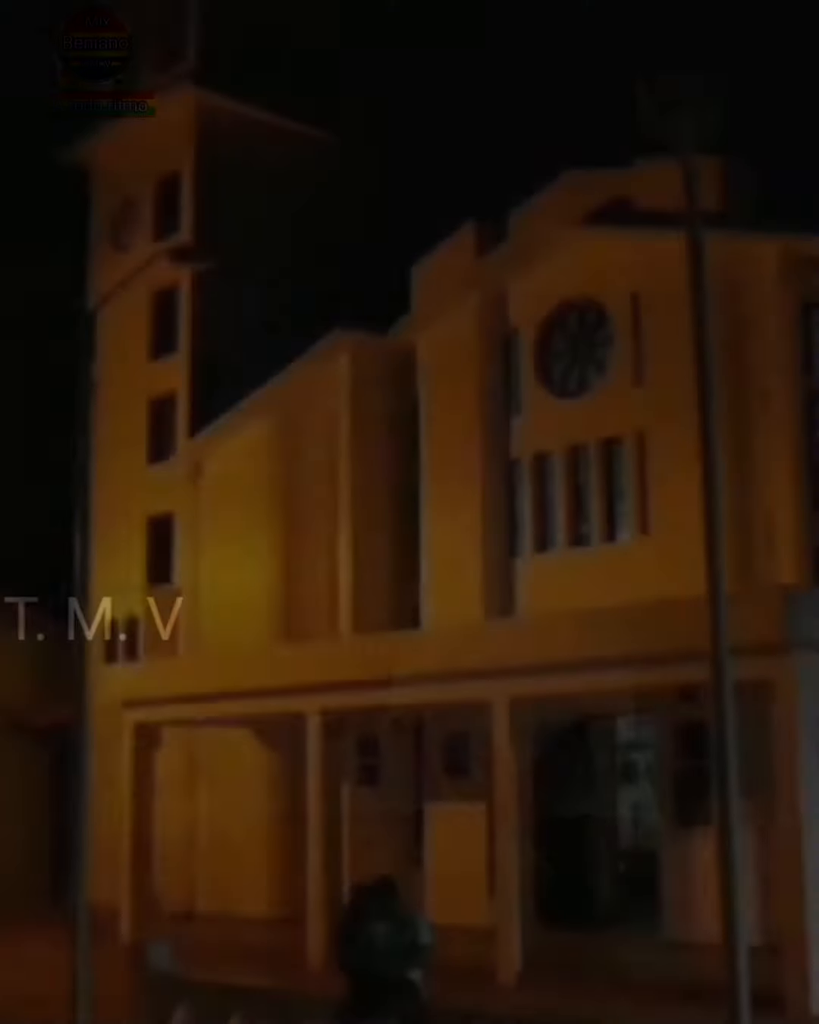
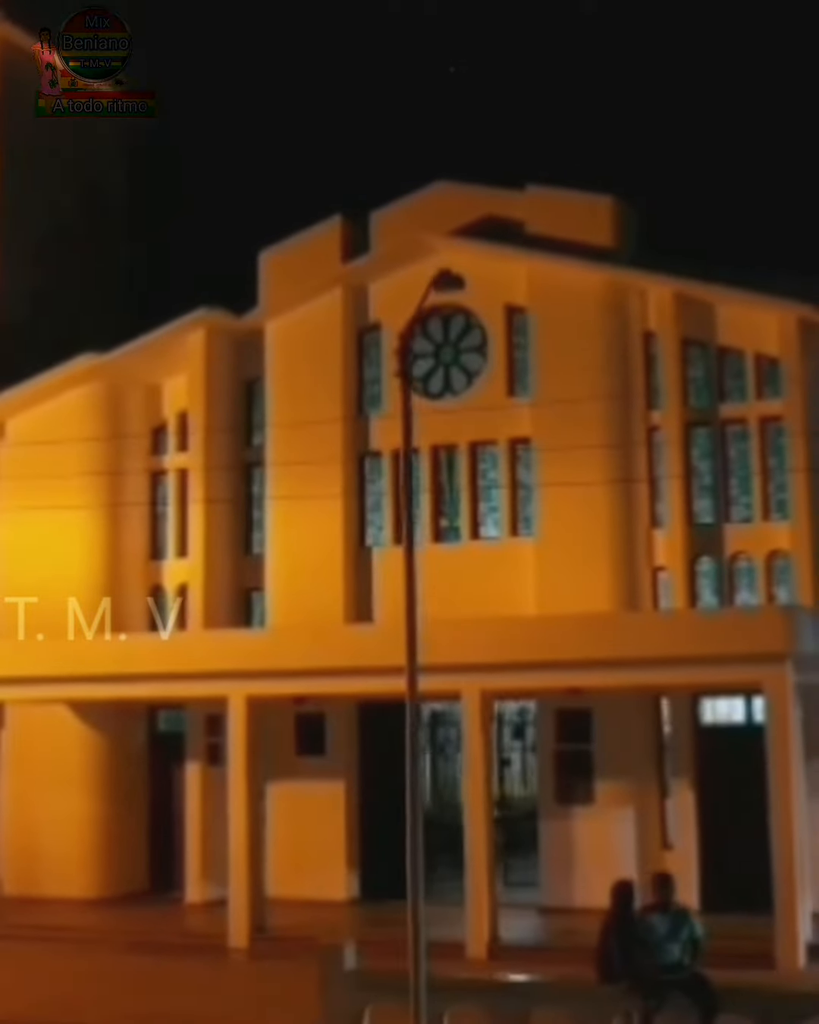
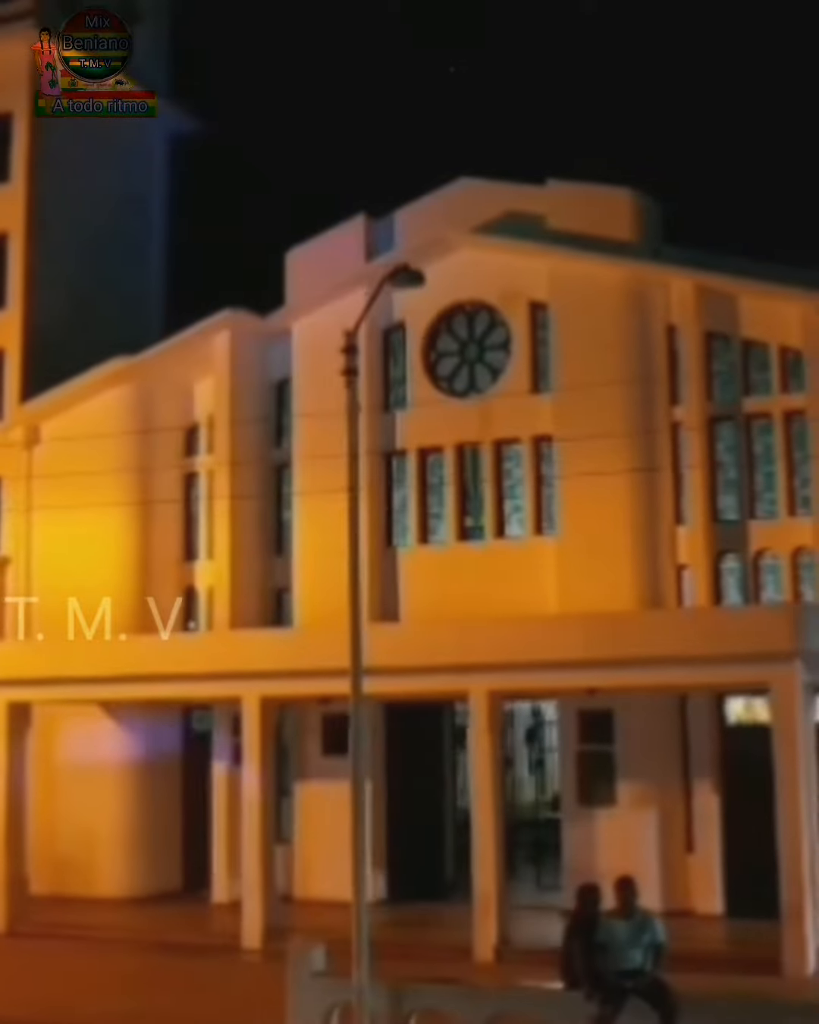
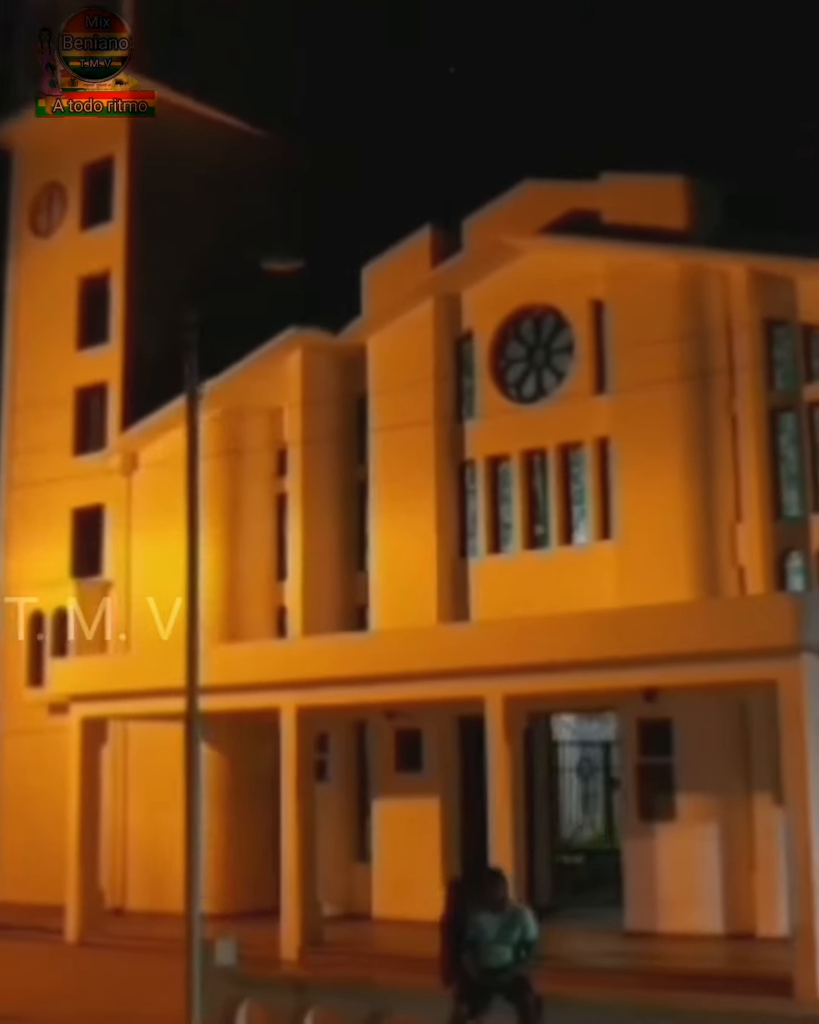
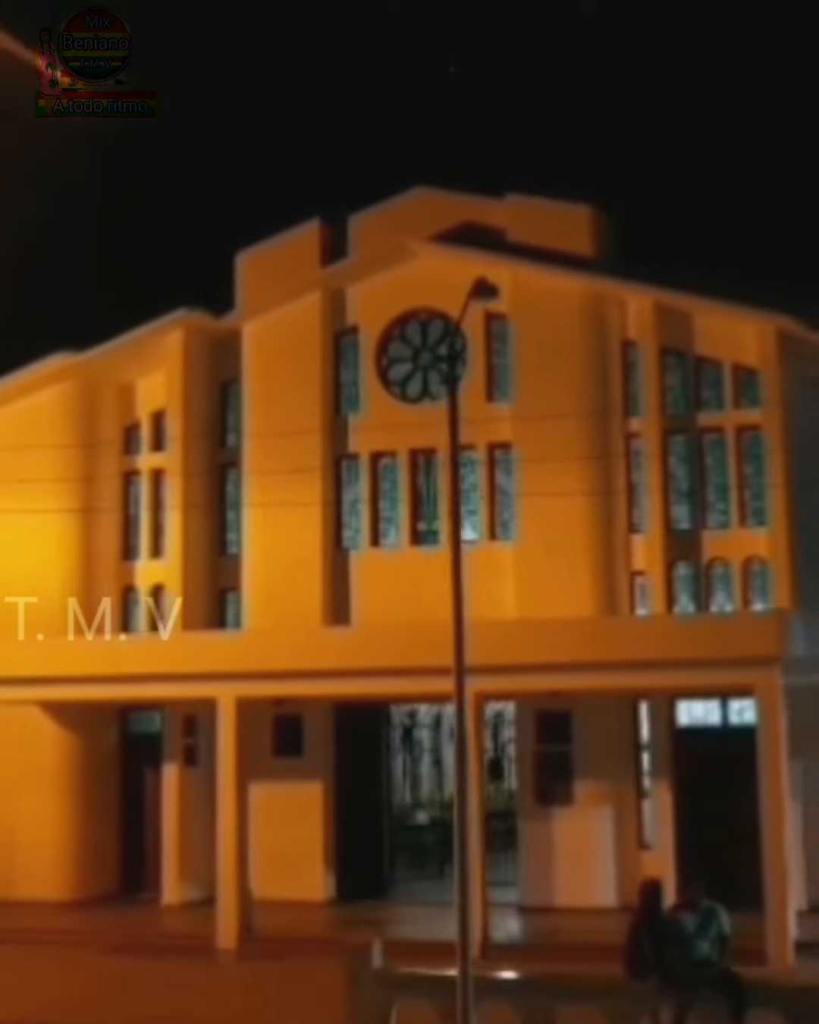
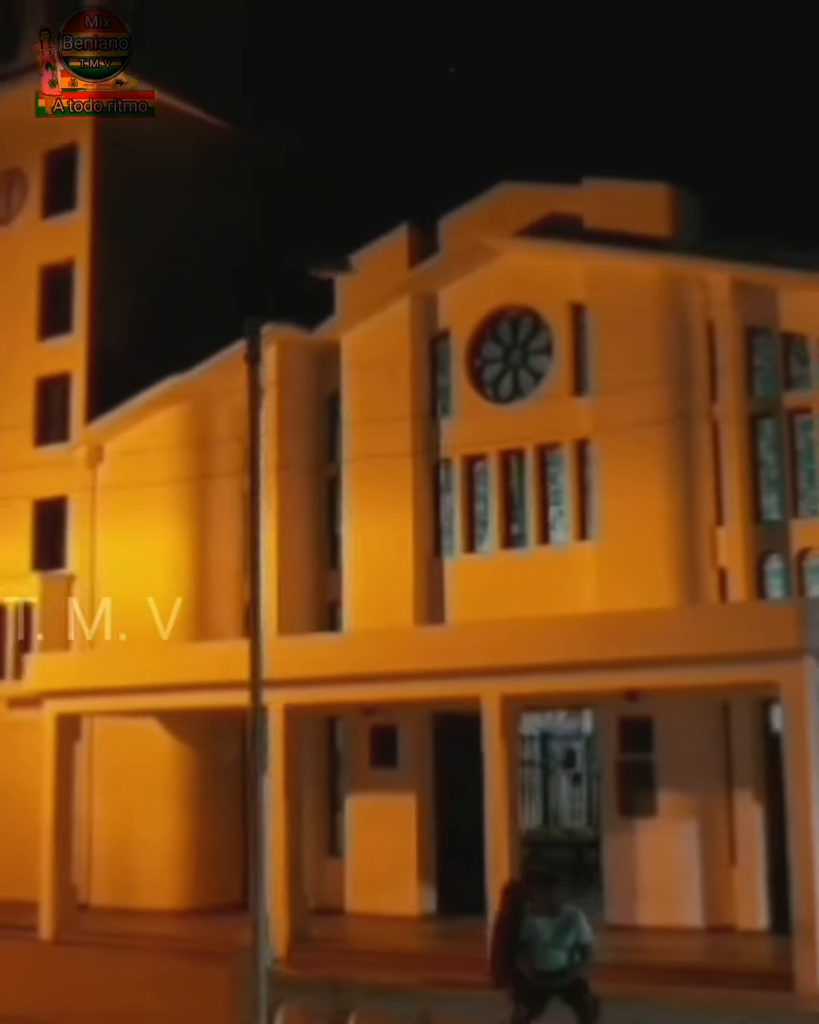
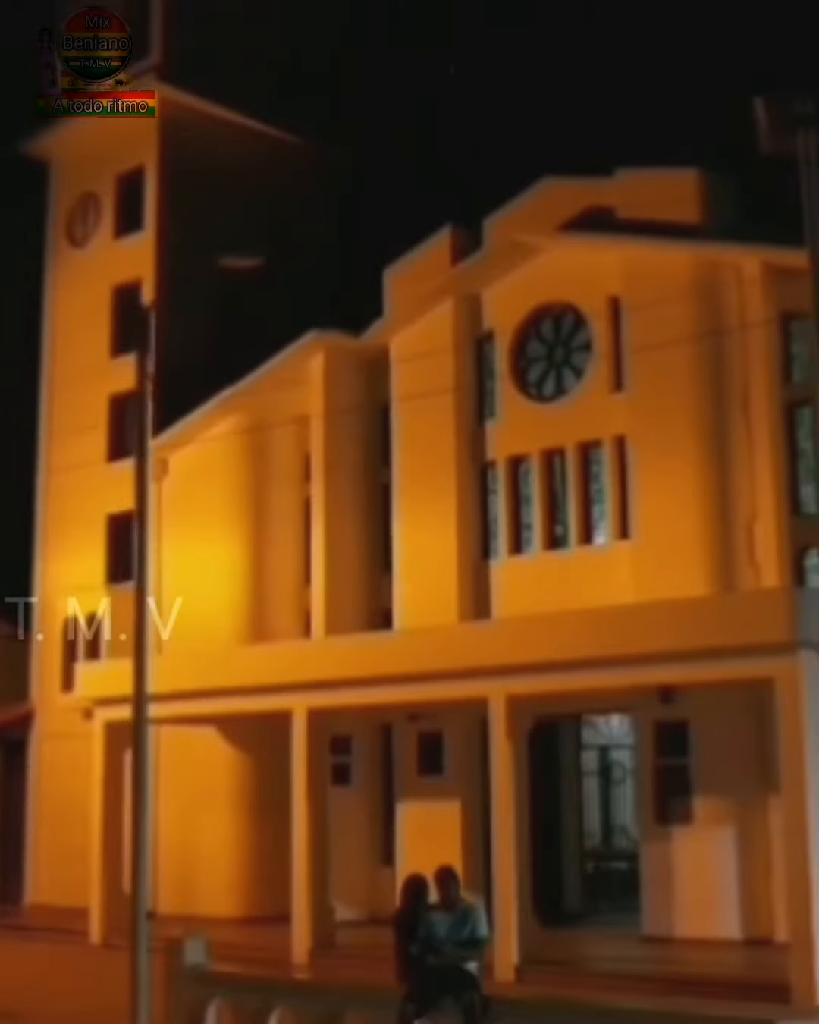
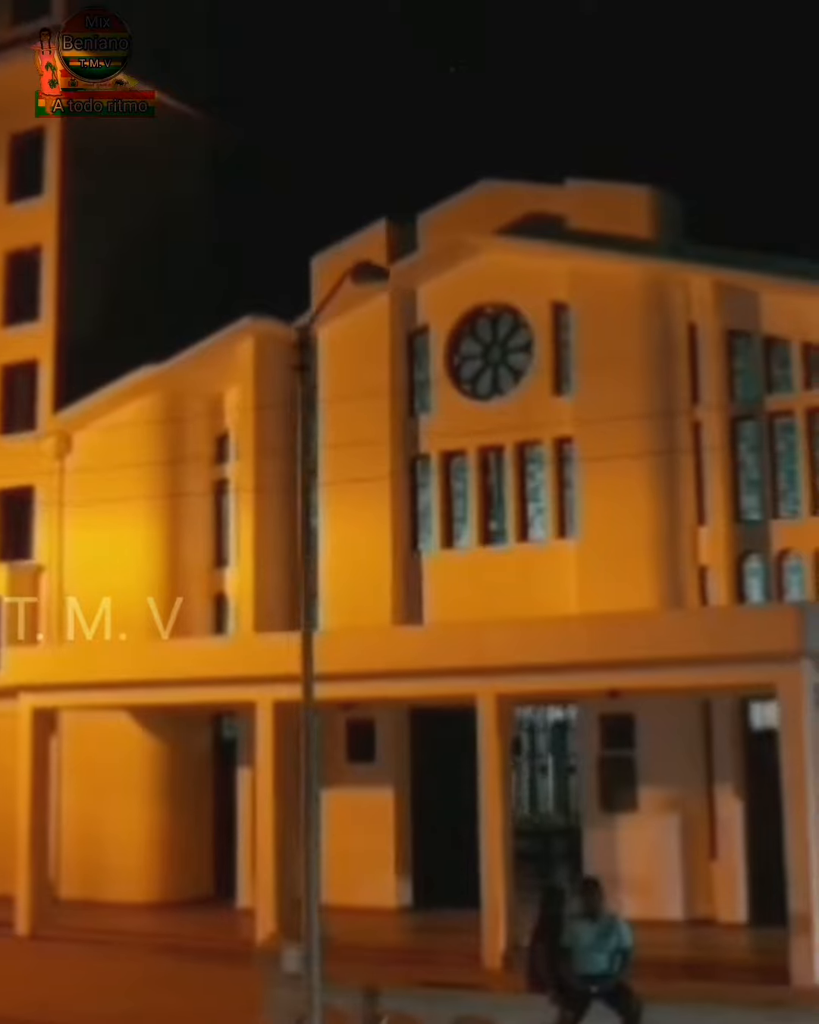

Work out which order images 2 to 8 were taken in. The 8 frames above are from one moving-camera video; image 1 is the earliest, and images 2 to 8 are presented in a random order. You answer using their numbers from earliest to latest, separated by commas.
7, 4, 6, 8, 3, 2, 5
